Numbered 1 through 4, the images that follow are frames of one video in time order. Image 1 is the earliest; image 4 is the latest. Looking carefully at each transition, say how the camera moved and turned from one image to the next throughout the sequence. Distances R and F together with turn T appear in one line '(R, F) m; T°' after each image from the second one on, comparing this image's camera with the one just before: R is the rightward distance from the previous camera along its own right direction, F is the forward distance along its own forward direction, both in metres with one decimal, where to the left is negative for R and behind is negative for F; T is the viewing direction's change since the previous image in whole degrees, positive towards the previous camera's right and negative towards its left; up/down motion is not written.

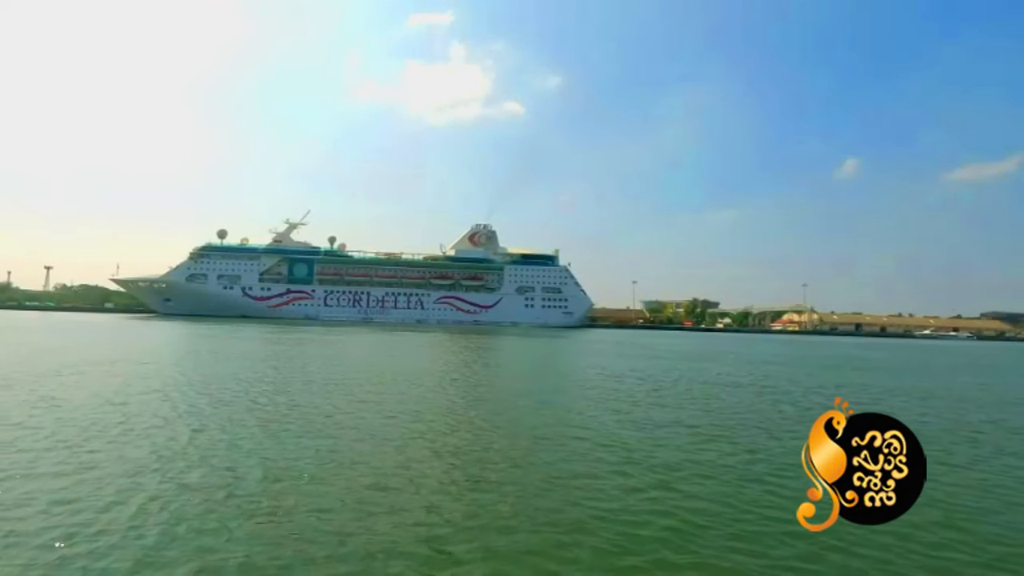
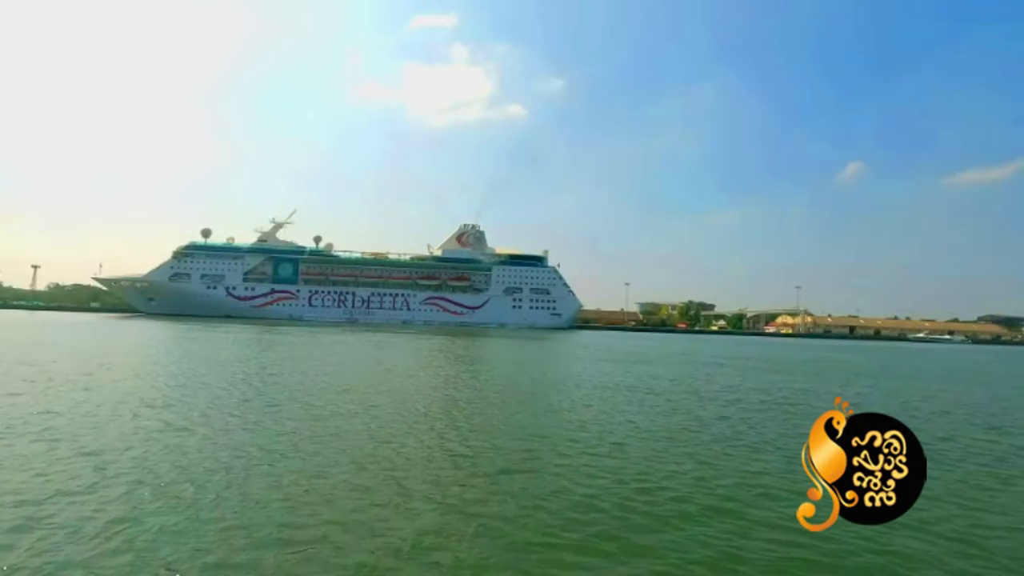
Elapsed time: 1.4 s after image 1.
(+0.5, +0.4) m; 0°
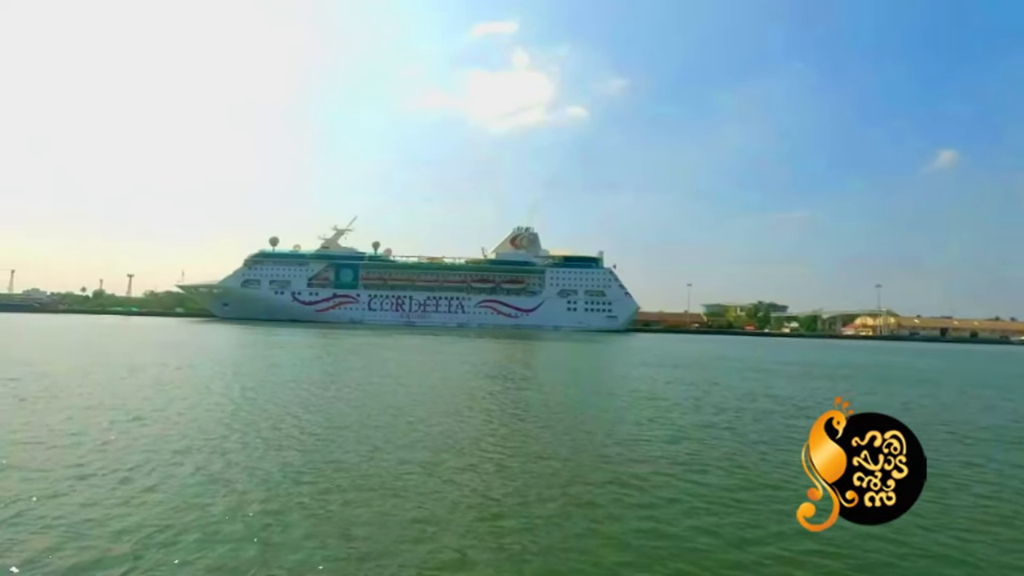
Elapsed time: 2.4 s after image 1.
(+0.9, 0.0) m; -7°
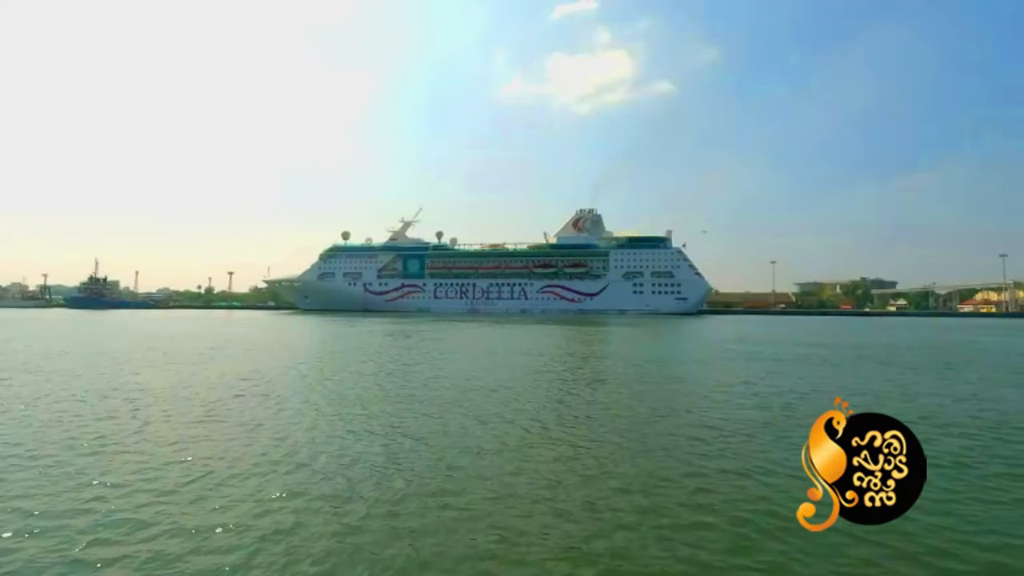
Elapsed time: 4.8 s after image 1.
(+1.7, +0.5) m; -9°
